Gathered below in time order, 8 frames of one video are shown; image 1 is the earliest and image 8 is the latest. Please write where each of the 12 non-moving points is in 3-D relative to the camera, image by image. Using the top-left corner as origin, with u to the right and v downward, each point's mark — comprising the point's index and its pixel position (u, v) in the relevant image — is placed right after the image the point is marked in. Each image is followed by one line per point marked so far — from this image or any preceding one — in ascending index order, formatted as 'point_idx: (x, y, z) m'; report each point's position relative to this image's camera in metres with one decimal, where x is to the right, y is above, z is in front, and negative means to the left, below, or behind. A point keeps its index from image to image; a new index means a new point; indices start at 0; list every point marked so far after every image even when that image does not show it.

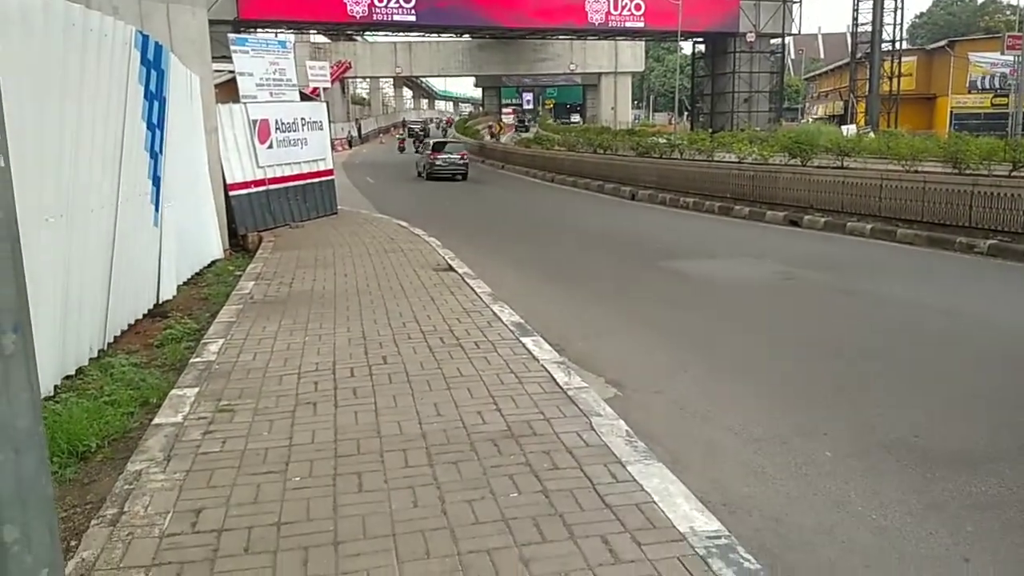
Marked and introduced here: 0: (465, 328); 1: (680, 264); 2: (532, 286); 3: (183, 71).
0: (-0.4, -0.3, +6.5) m
1: (+2.3, +0.3, +11.4) m
2: (+0.2, 0.0, +10.0) m
3: (-3.8, +2.5, +9.4) m
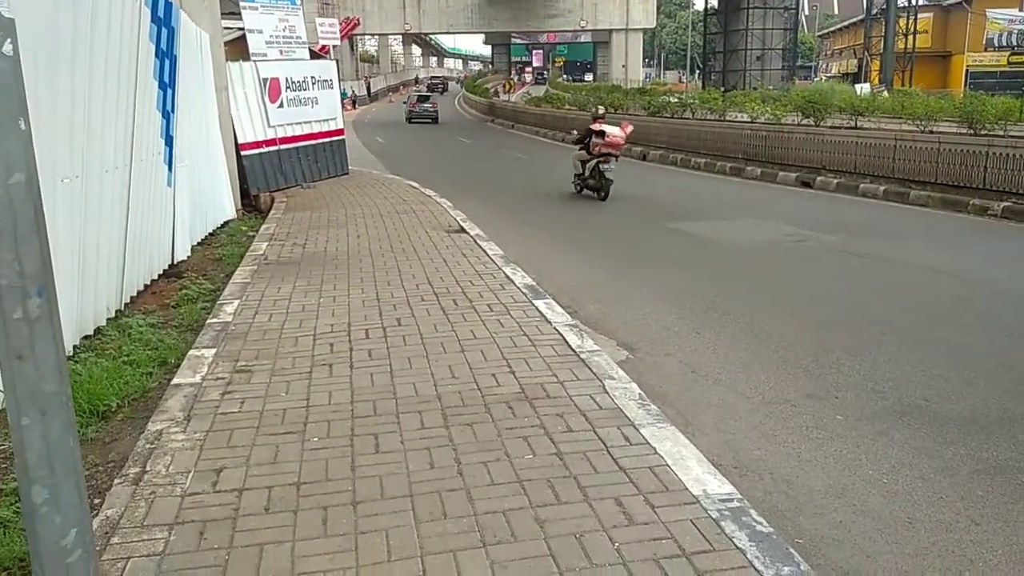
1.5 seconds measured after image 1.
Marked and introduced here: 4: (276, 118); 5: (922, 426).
0: (-0.3, 0.0, +6.5) m
1: (+2.5, +0.8, +11.4) m
2: (+0.4, +0.5, +10.0) m
3: (-3.6, +2.9, +9.3) m
4: (-3.8, +2.7, +13.2) m
5: (+2.3, -0.8, +4.5) m
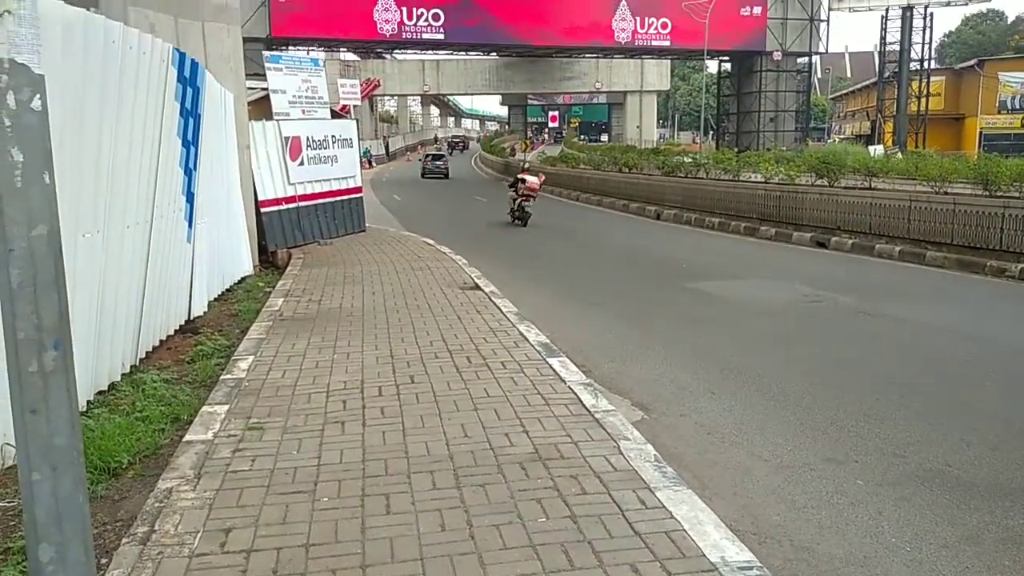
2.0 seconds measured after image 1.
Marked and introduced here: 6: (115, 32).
0: (-0.2, -0.5, +6.5) m
1: (+2.7, 0.0, +11.4) m
2: (+0.5, -0.2, +10.0) m
3: (-3.4, +2.3, +9.6) m
4: (-3.5, +1.8, +13.4) m
5: (+2.3, -1.1, +4.4) m
6: (-2.8, +1.8, +5.7) m
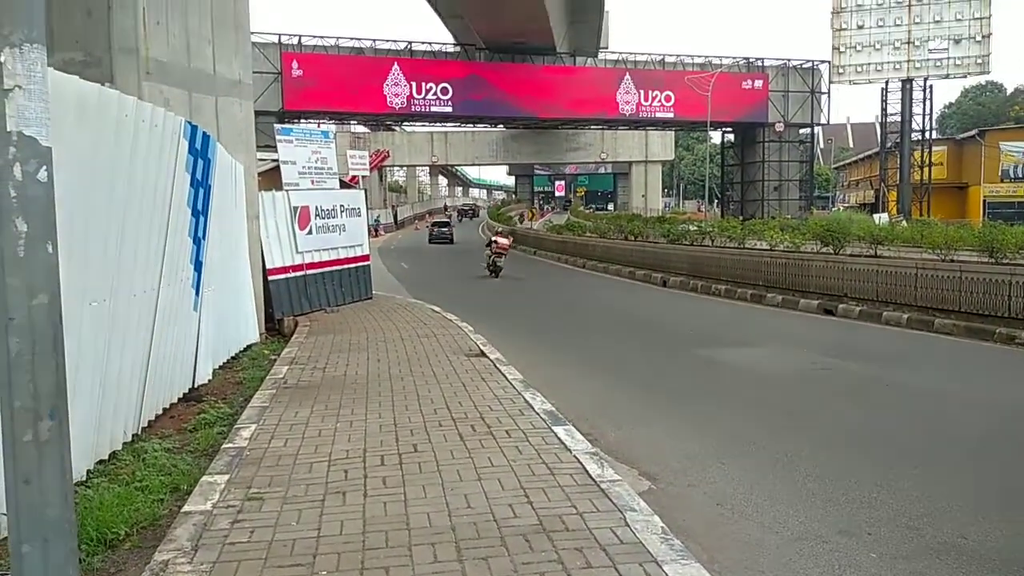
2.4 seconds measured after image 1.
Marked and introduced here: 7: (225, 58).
0: (-0.1, -1.0, +6.4) m
1: (+2.8, -0.9, +11.3) m
2: (+0.6, -1.0, +9.9) m
3: (-3.4, +1.5, +9.7) m
4: (-3.5, +0.7, +13.6) m
5: (+2.3, -1.4, +4.3) m
6: (-2.7, +1.3, +5.9) m
7: (-4.1, +3.3, +11.8) m
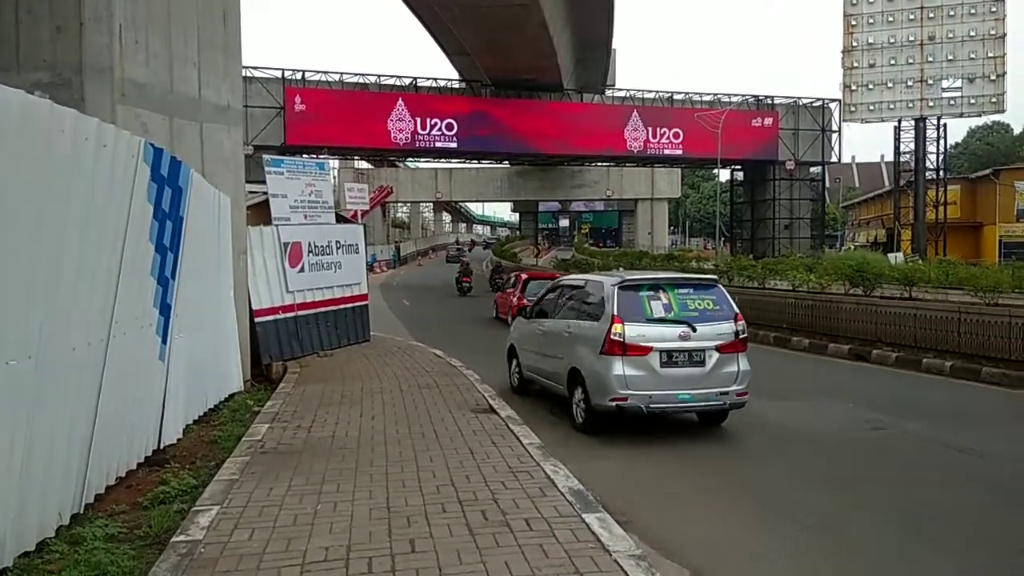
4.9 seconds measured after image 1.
0: (0.0, -1.3, +5.3) m
1: (+2.9, -1.5, +10.2) m
2: (+0.7, -1.5, +8.8) m
3: (-3.2, +1.1, +8.7) m
4: (-3.3, +0.1, +12.5) m
5: (+2.5, -1.7, +3.1) m
6: (-2.6, +1.0, +4.9) m
7: (-4.0, +2.7, +10.9) m
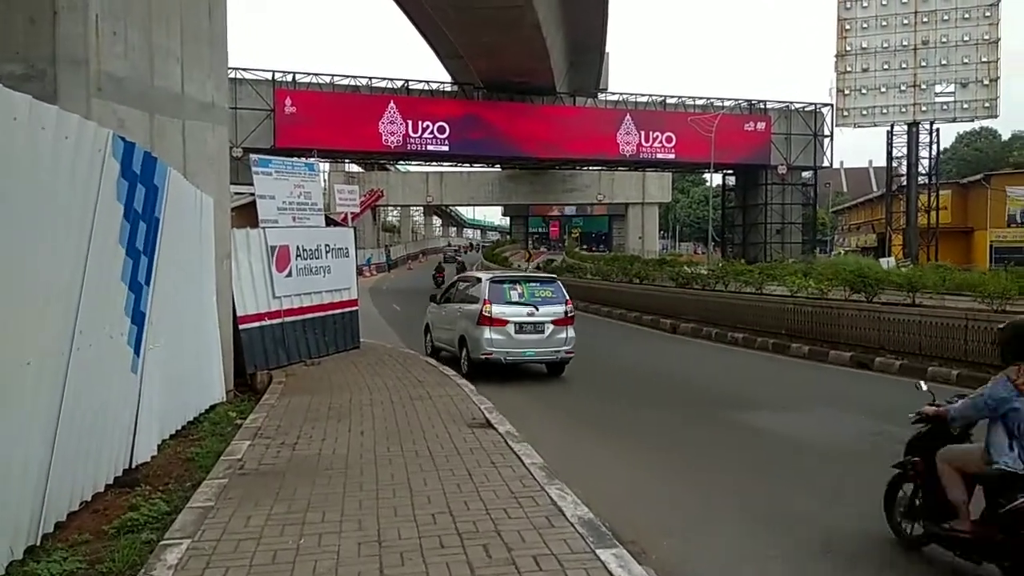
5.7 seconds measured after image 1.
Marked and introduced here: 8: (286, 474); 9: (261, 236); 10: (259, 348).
0: (0.0, -1.4, +4.8) m
1: (+2.9, -1.6, +9.7) m
2: (+0.7, -1.6, +8.3) m
3: (-3.2, +1.0, +8.2) m
4: (-3.4, 0.0, +12.0) m
5: (+2.5, -1.8, +2.7) m
6: (-2.6, +1.0, +4.3) m
7: (-4.0, +2.7, +10.4) m
8: (-1.7, -1.4, +6.1) m
9: (-3.6, +0.7, +11.7) m
10: (-3.5, -0.8, +11.5) m
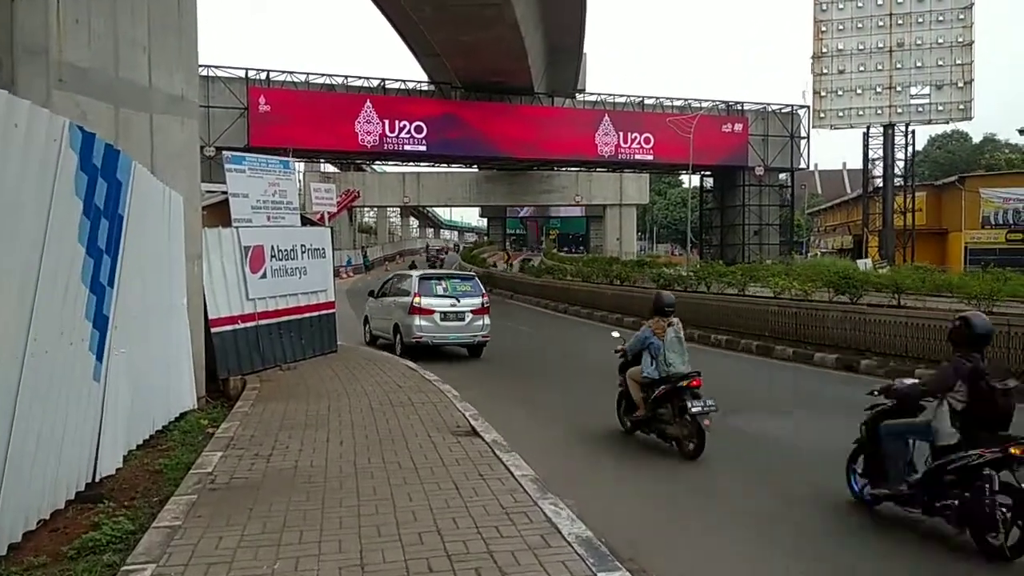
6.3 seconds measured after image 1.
0: (0.0, -1.4, +4.5) m
1: (+2.7, -1.6, +9.4) m
2: (+0.6, -1.6, +8.0) m
3: (-3.4, +1.0, +7.8) m
4: (-3.6, 0.0, +11.6) m
5: (+2.5, -1.8, +2.4) m
6: (-2.6, +1.0, +3.9) m
7: (-4.2, +2.7, +9.9) m
8: (-1.7, -1.4, +5.7) m
9: (-3.8, +0.7, +11.2) m
10: (-3.8, -0.9, +11.1) m
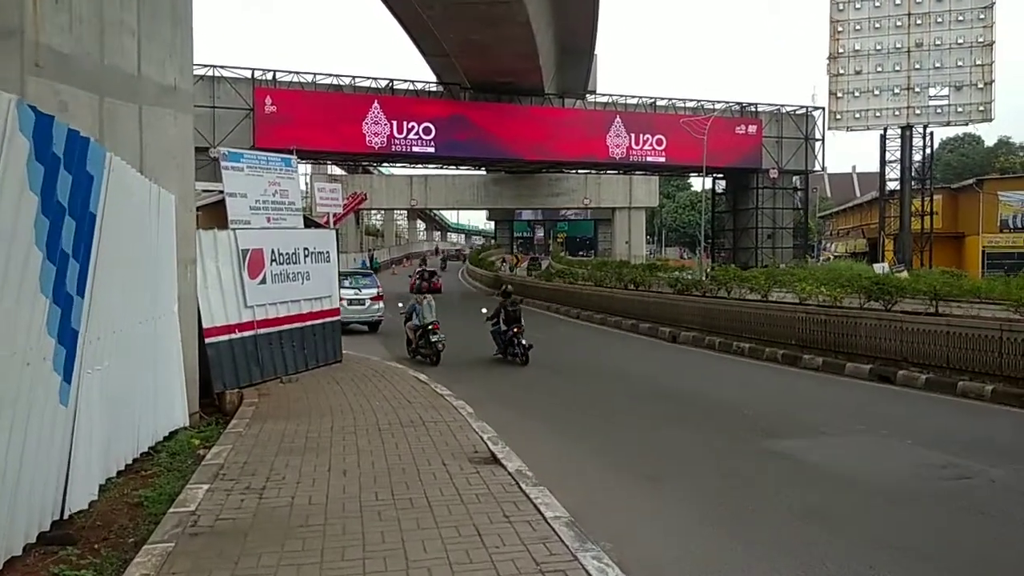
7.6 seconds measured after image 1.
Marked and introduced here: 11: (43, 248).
0: (+0.2, -1.5, +3.6) m
1: (+2.9, -1.7, +8.6) m
2: (+0.8, -1.7, +7.1) m
3: (-3.2, +0.9, +7.0) m
4: (-3.4, -0.1, +10.8) m
5: (+2.7, -1.8, +1.5) m
6: (-2.4, +0.9, +3.1) m
7: (-4.0, +2.6, +9.1) m
8: (-1.6, -1.4, +4.9) m
9: (-3.6, +0.6, +10.4) m
10: (-3.5, -0.9, +10.3) m
11: (-2.7, +0.2, +4.8) m
